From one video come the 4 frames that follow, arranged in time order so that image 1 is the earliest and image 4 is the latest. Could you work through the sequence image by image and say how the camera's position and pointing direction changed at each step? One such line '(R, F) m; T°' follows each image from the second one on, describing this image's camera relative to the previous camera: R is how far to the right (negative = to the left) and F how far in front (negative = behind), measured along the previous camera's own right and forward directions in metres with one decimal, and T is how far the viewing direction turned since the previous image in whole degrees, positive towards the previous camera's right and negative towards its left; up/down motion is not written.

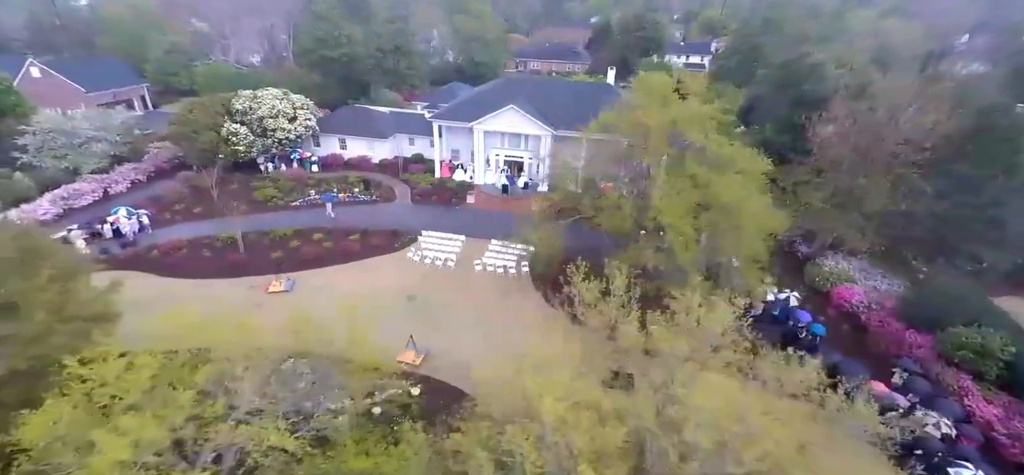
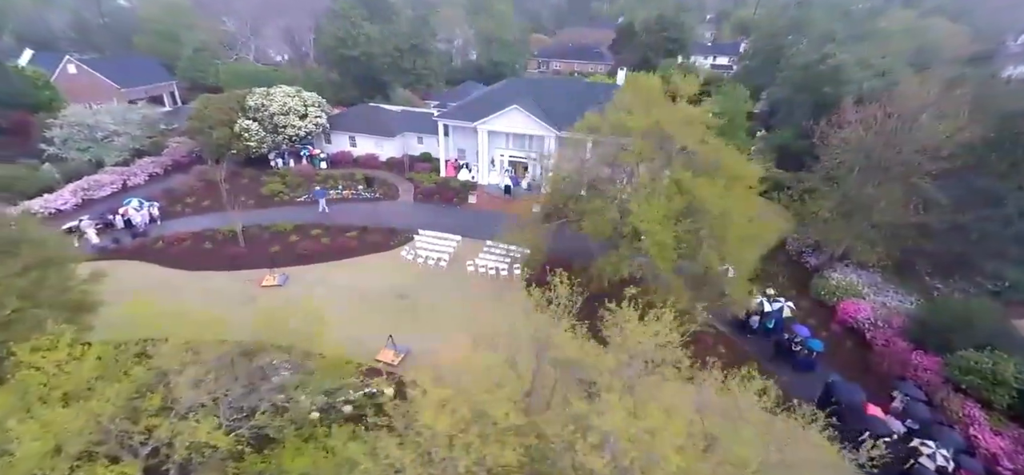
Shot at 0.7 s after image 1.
(+1.6, +0.3) m; -3°
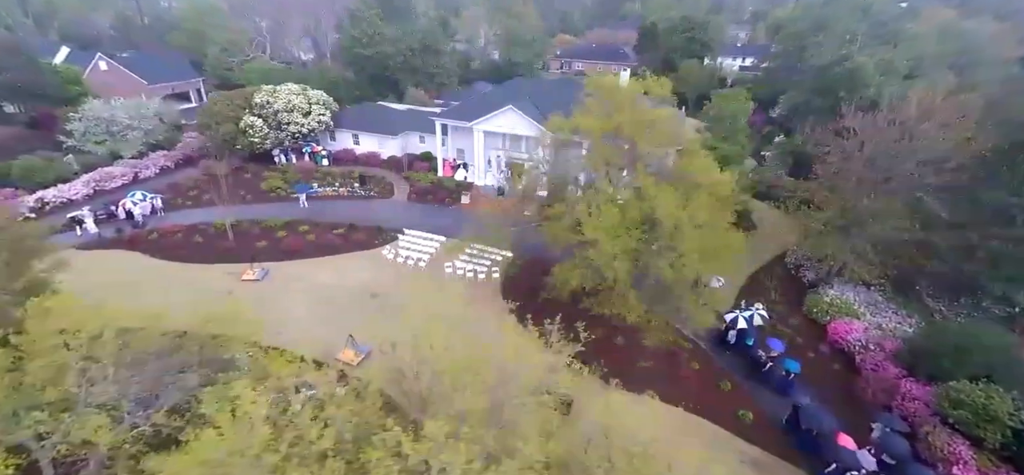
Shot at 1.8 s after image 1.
(+2.3, +0.5) m; -4°
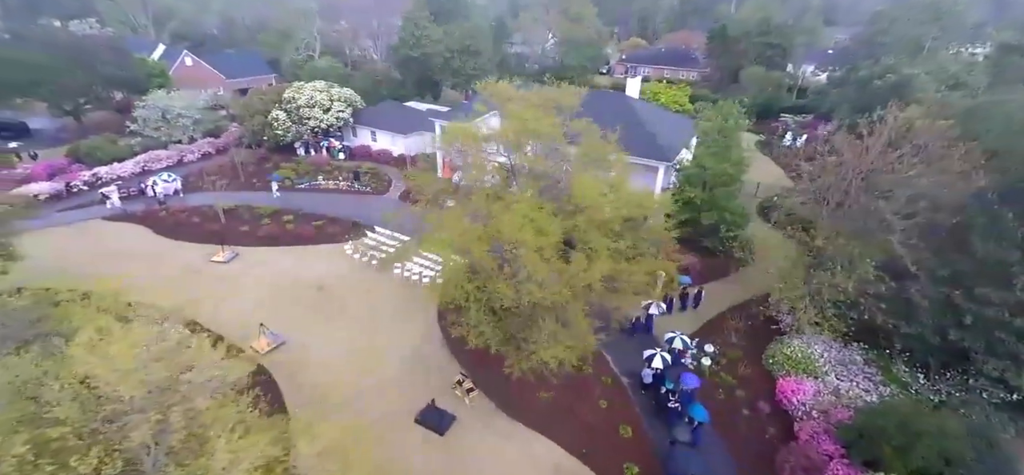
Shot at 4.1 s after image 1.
(+6.0, +1.3) m; -11°
